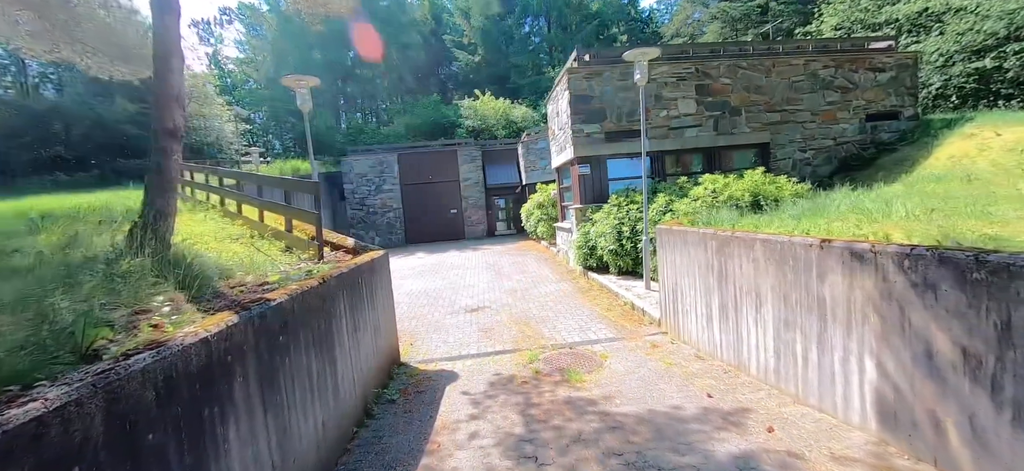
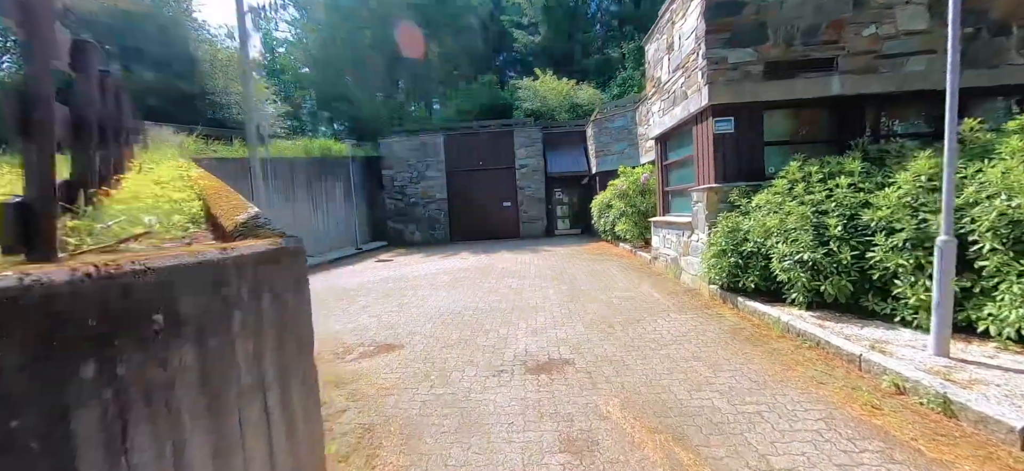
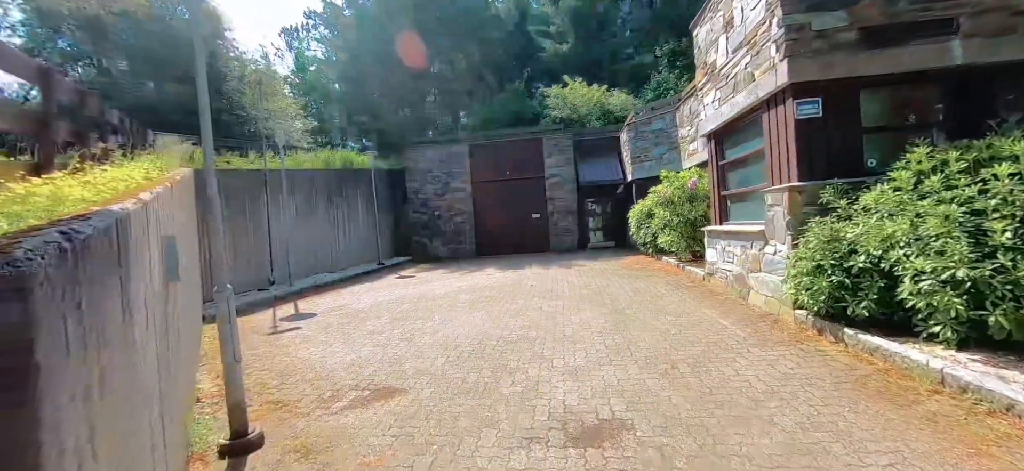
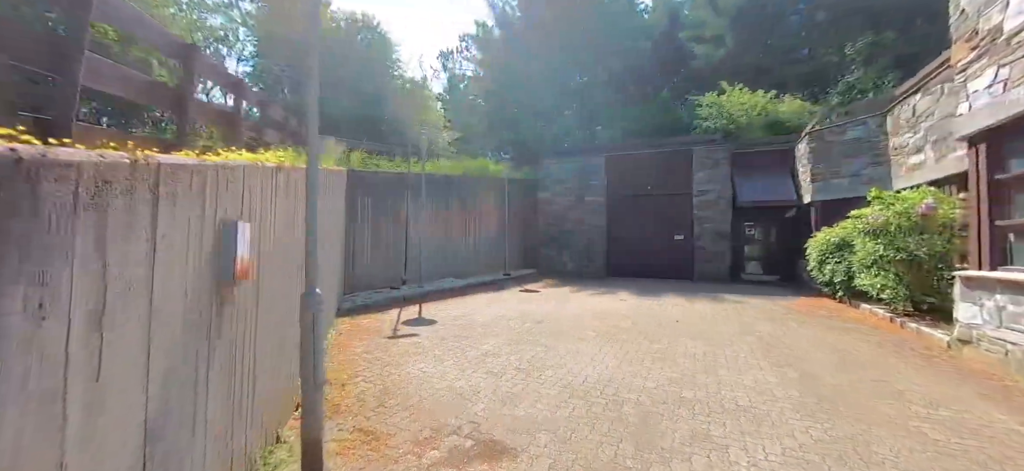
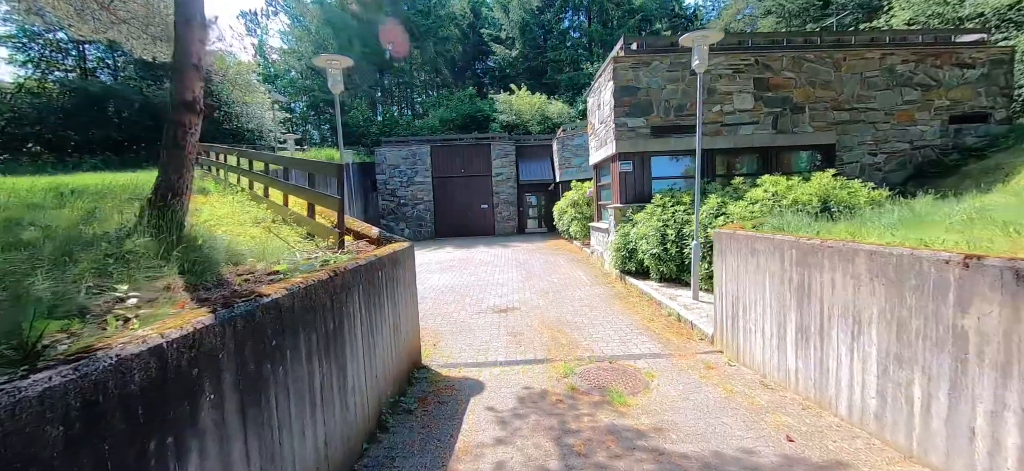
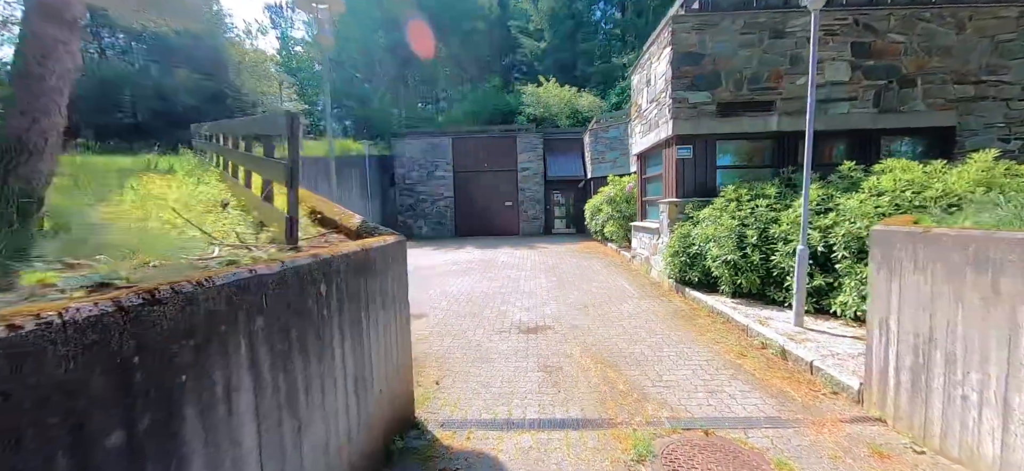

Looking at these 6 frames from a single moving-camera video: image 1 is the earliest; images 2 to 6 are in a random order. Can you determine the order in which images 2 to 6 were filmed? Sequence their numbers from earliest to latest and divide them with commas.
5, 6, 2, 3, 4
